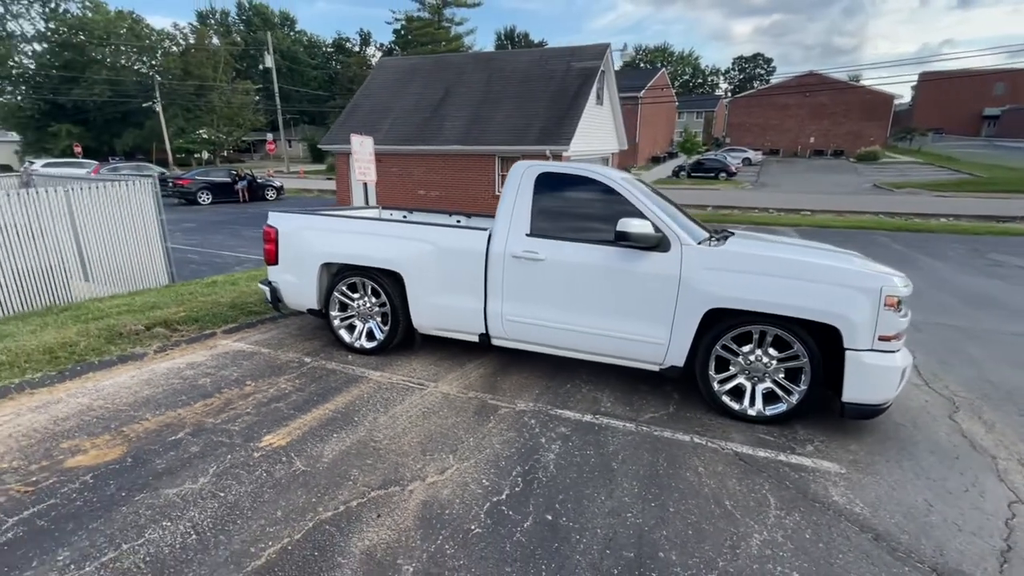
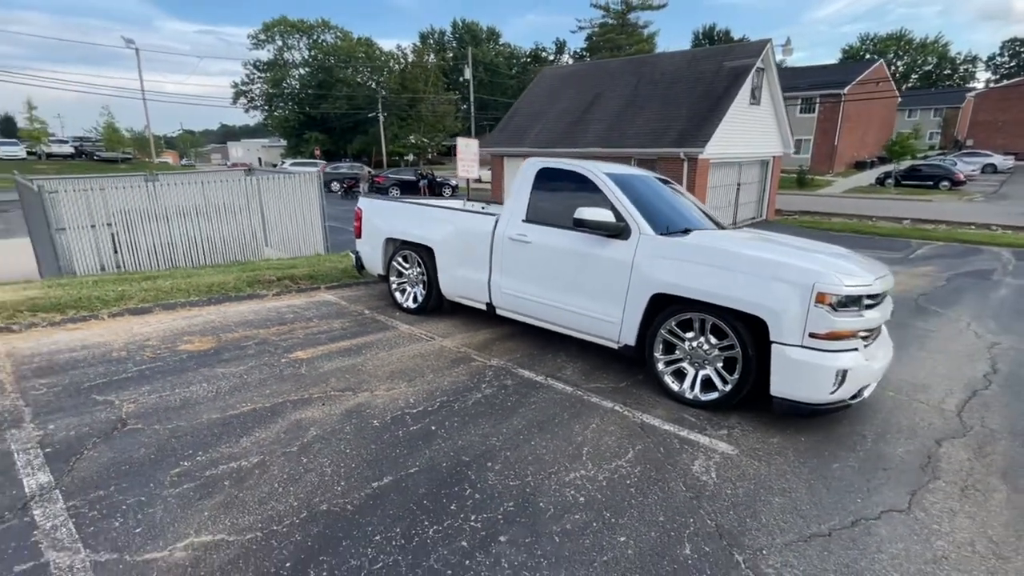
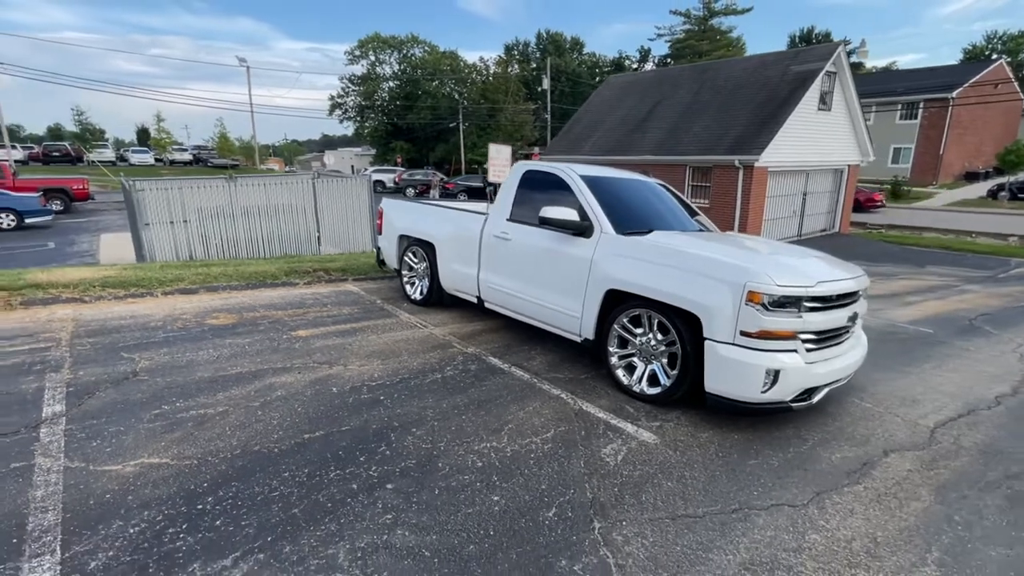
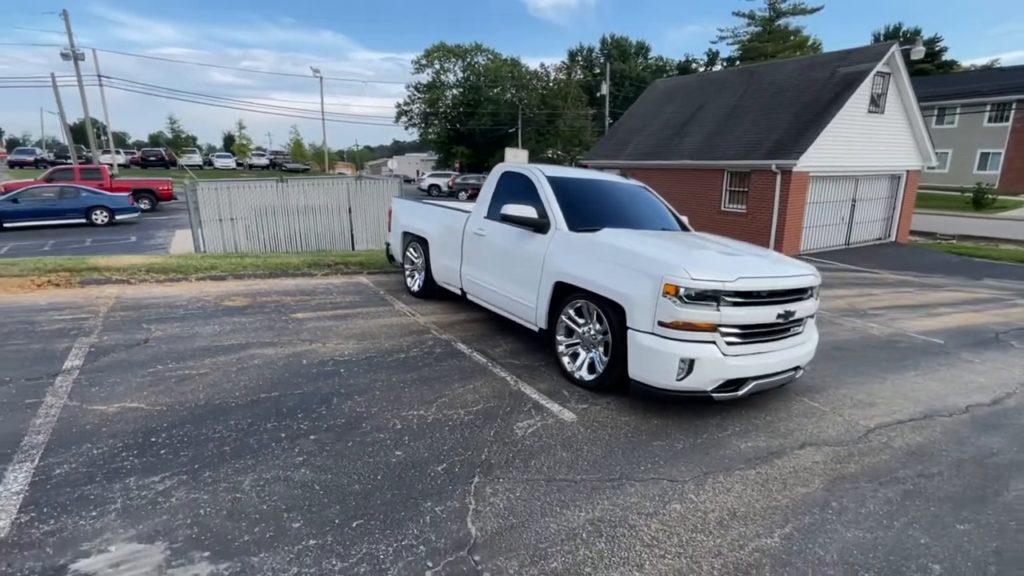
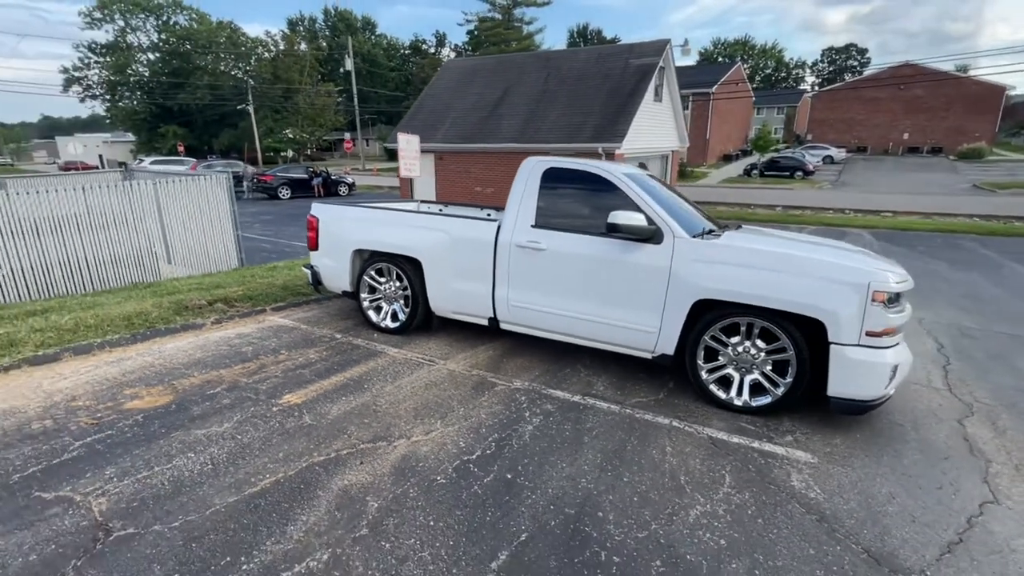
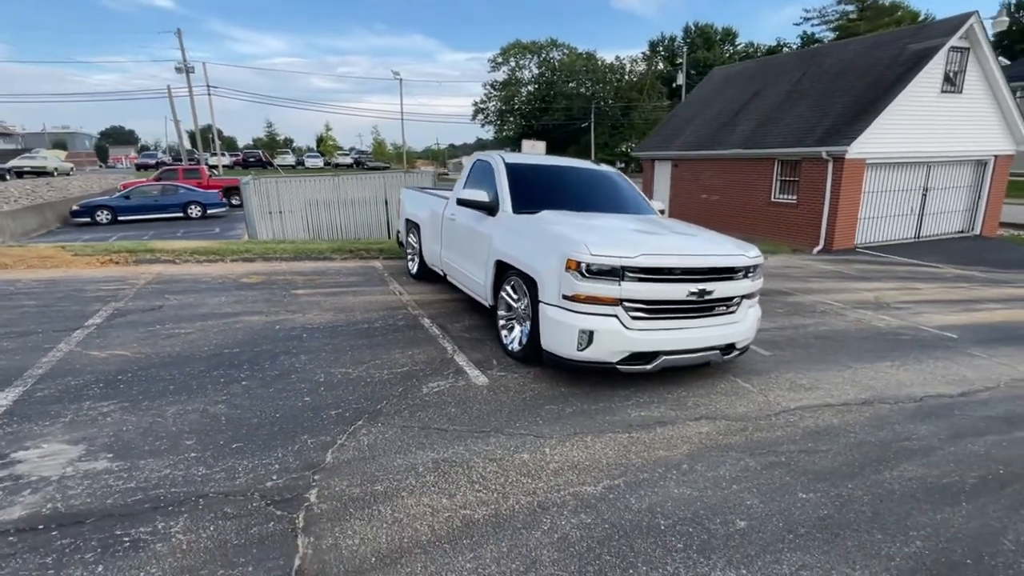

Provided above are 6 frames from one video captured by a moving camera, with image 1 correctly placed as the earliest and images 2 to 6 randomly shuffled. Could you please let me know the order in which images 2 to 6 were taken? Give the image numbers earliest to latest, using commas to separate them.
5, 2, 3, 4, 6
